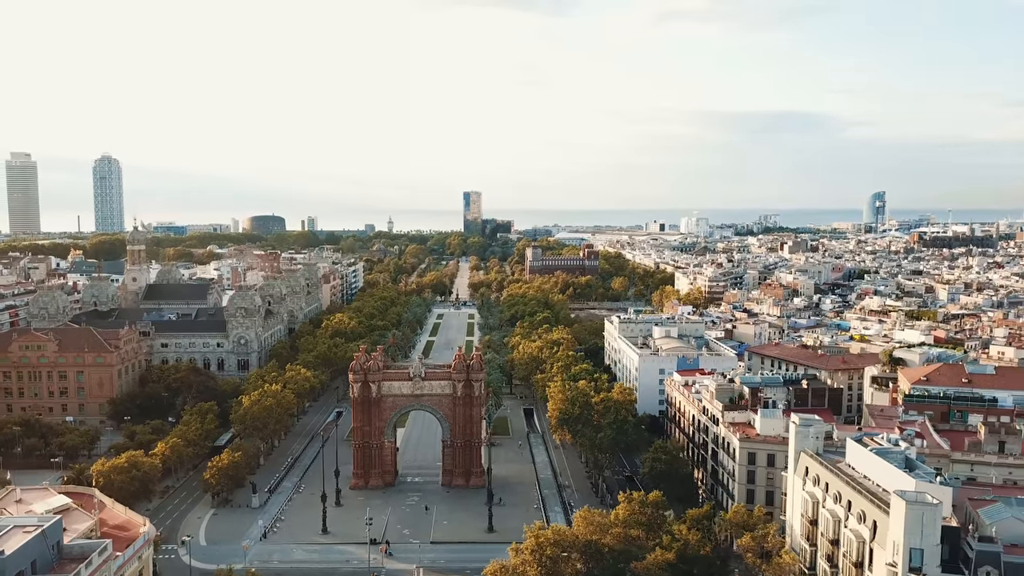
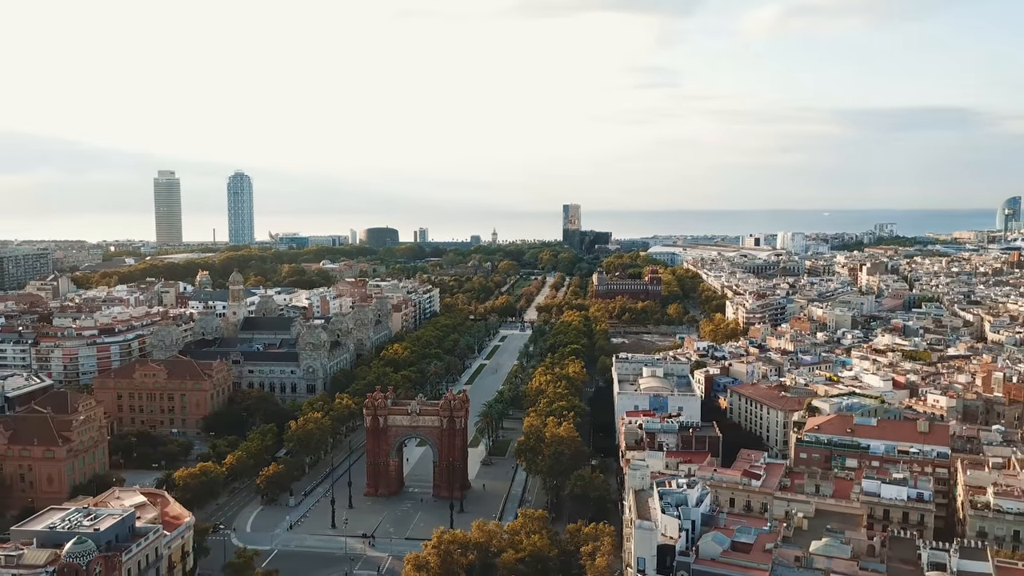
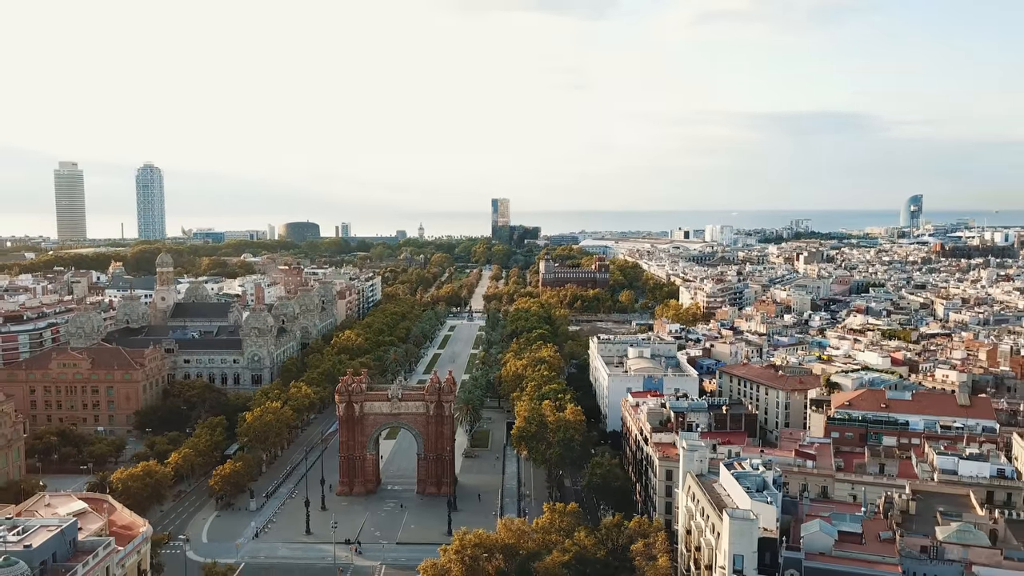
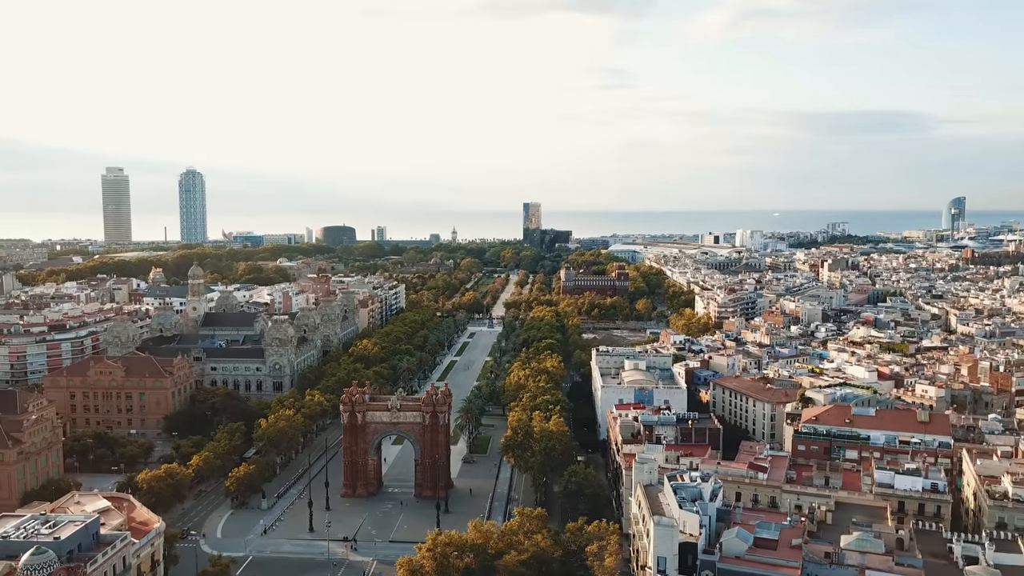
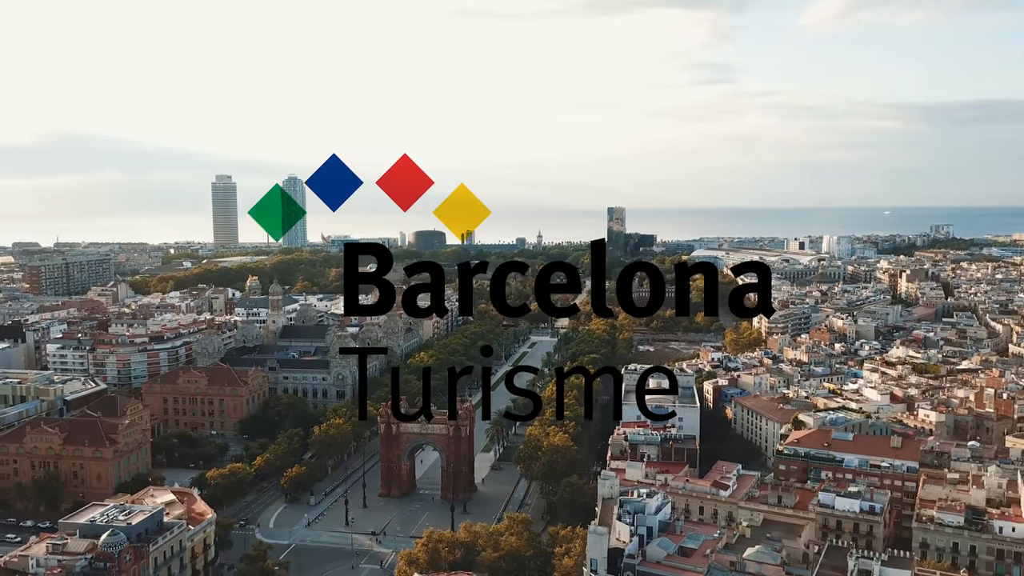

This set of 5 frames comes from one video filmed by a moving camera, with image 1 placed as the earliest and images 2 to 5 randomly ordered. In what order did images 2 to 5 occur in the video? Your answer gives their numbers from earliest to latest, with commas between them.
3, 4, 2, 5
